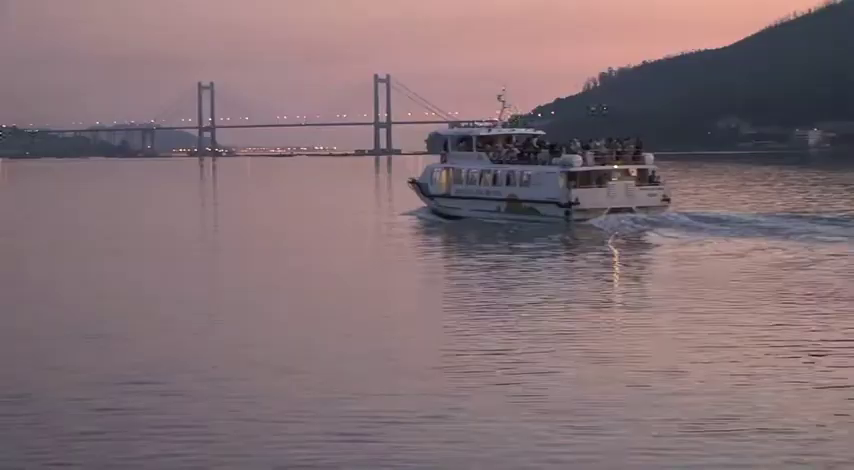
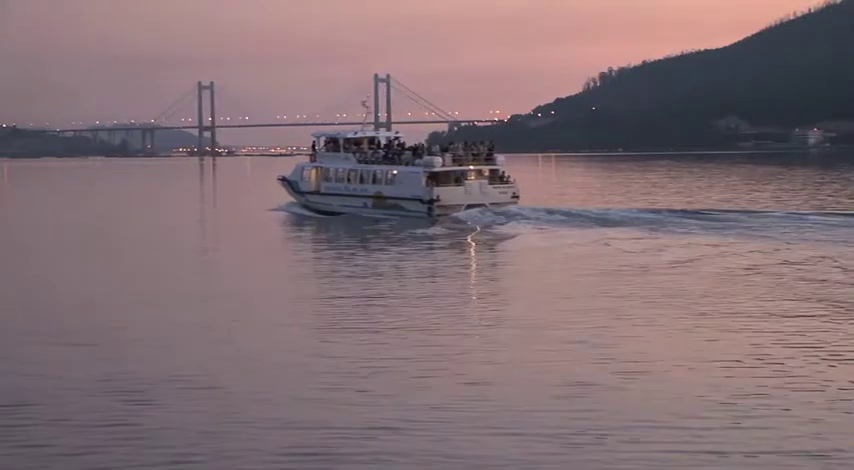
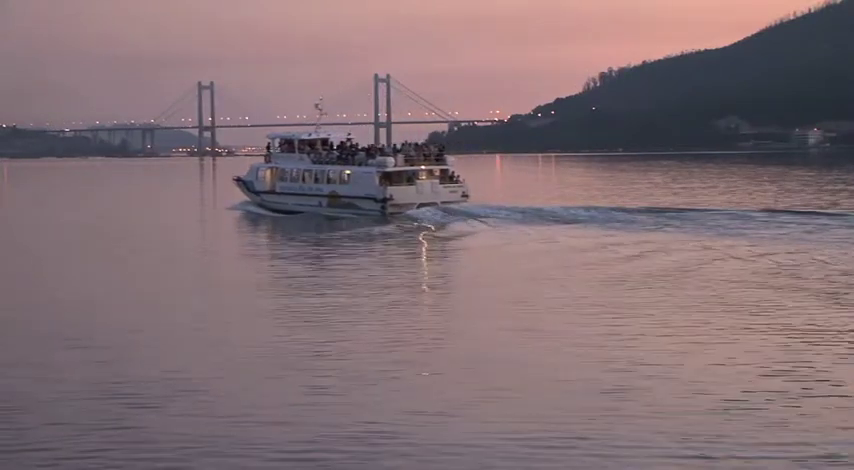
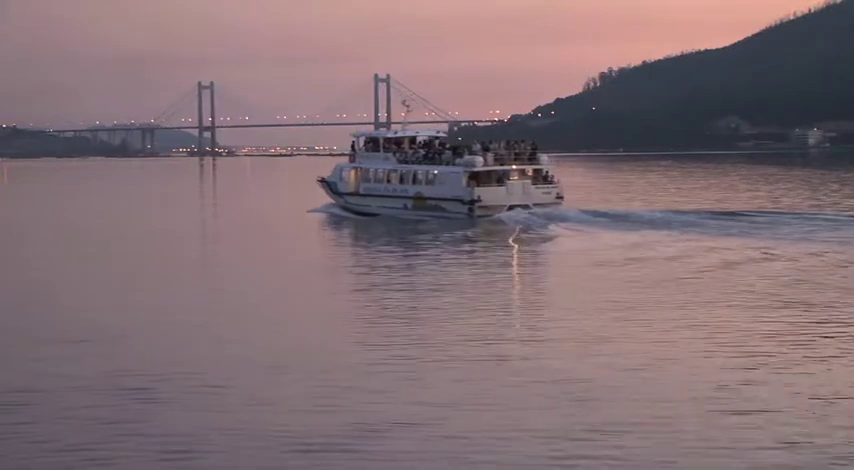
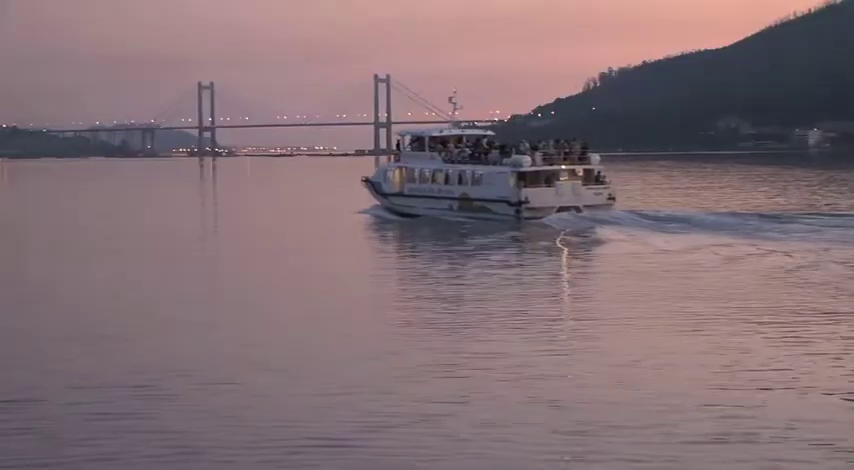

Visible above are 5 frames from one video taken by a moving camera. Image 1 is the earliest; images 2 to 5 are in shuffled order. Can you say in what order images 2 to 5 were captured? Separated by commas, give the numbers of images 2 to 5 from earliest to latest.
5, 4, 2, 3
